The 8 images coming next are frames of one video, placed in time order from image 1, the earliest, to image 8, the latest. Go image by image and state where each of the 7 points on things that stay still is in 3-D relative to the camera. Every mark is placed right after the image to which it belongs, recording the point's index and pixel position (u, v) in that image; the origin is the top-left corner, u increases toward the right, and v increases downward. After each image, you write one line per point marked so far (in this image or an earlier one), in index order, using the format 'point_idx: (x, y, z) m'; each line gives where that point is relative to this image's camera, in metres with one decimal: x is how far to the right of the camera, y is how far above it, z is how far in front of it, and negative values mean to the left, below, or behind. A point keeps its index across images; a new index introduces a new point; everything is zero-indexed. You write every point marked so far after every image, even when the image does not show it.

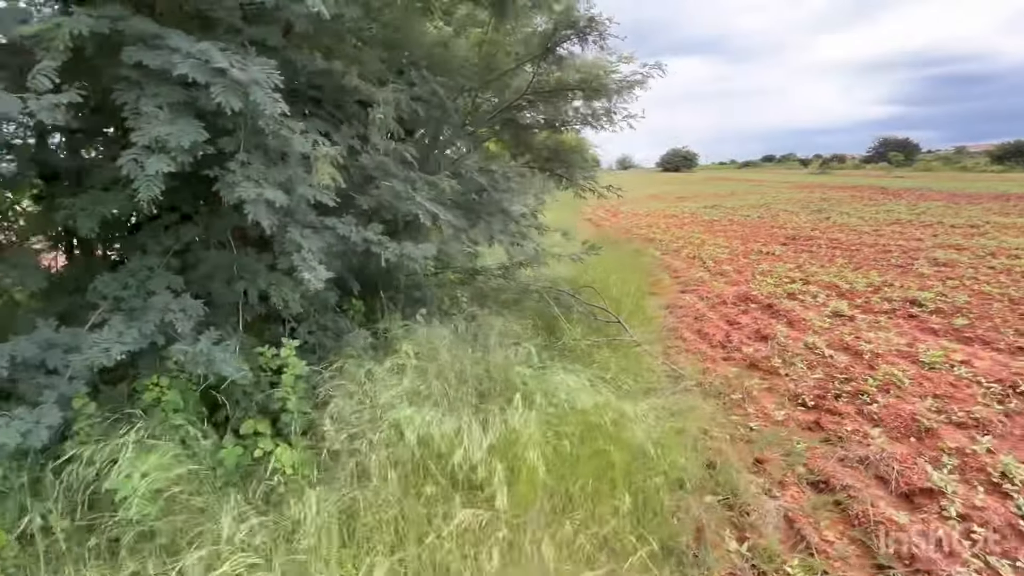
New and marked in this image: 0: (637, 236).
0: (+3.5, +1.4, +14.4) m
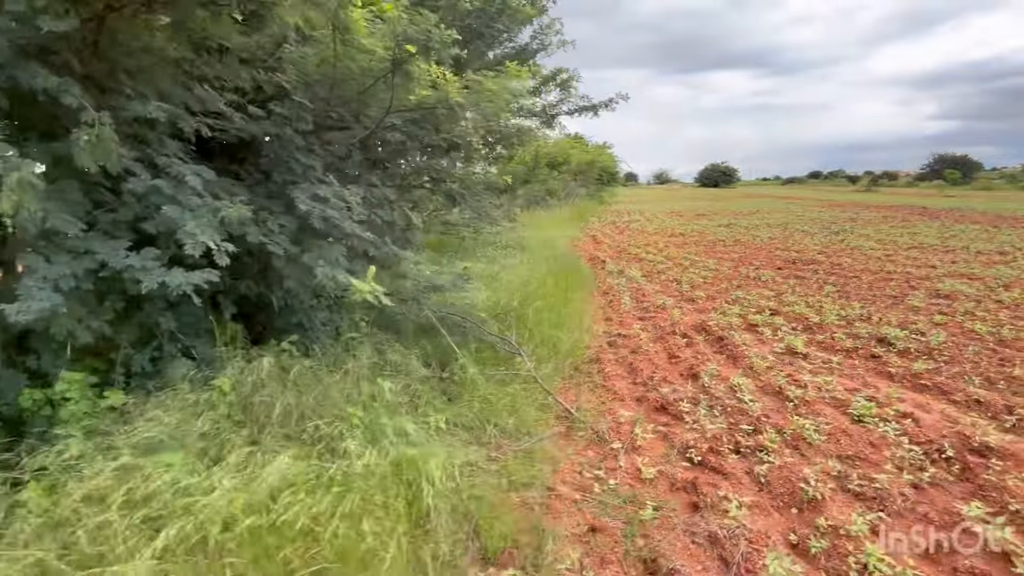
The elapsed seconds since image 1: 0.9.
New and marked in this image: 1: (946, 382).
0: (+3.1, +0.9, +13.9) m
1: (+4.4, -1.0, +5.1) m
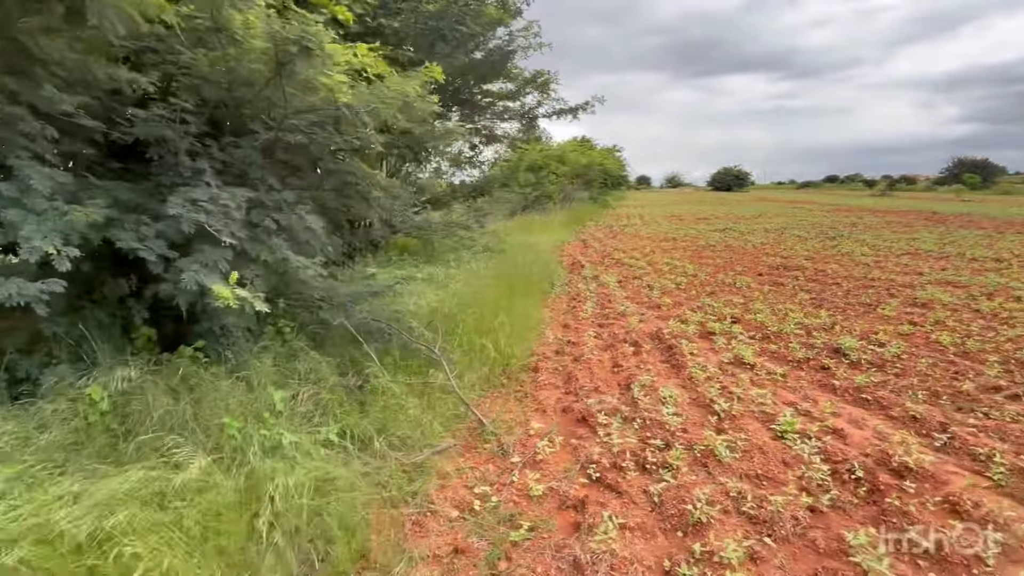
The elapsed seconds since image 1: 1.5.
0: (+2.5, +0.7, +13.7) m
1: (+3.6, -1.1, +4.9) m
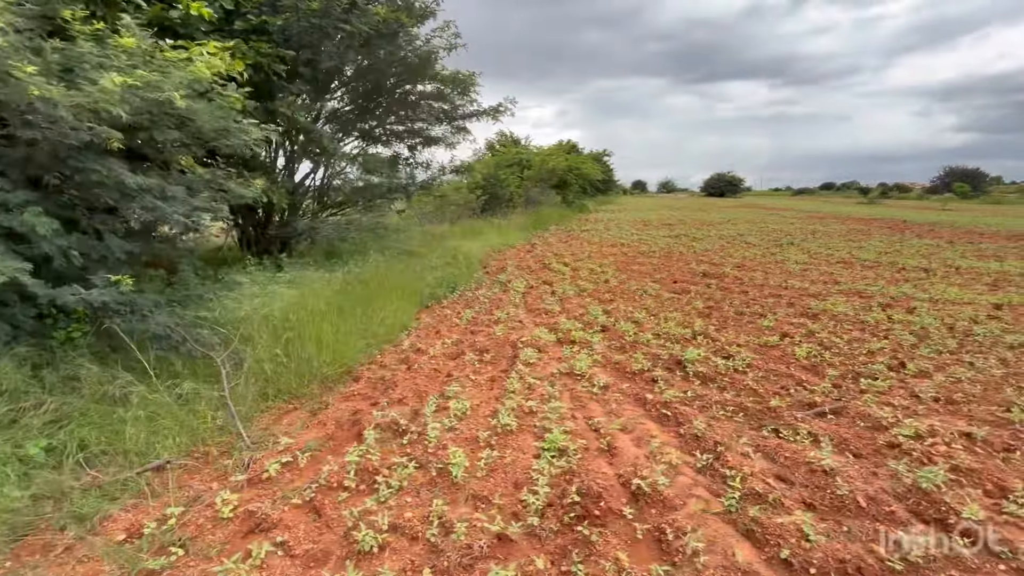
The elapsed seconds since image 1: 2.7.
0: (+0.5, +0.6, +13.5) m
1: (+1.7, -1.2, +4.7) m
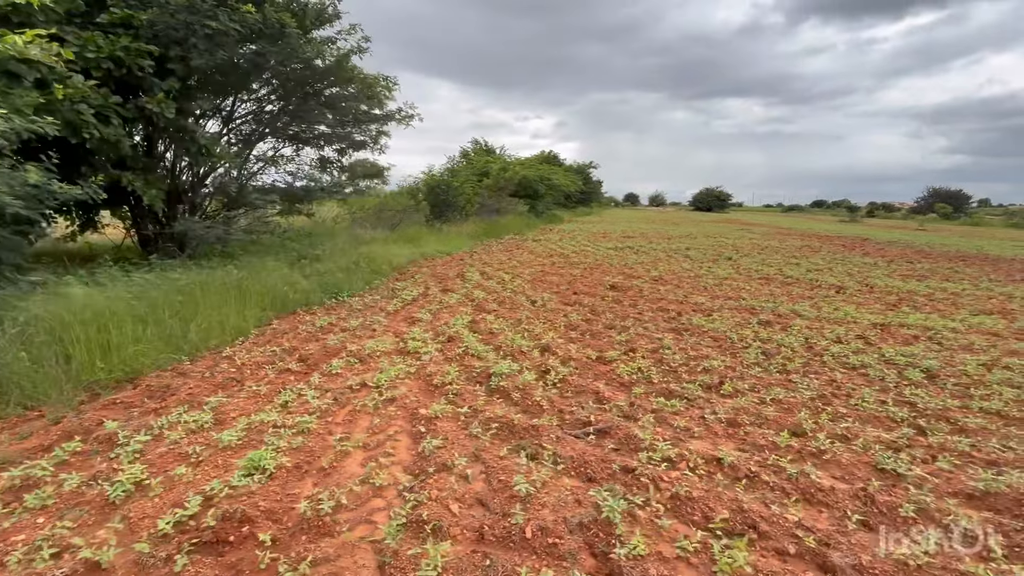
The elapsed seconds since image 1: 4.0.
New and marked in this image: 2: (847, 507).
0: (-1.8, +0.4, +13.3) m
1: (-0.5, -1.2, +4.5) m
2: (+2.3, -1.5, +3.5) m
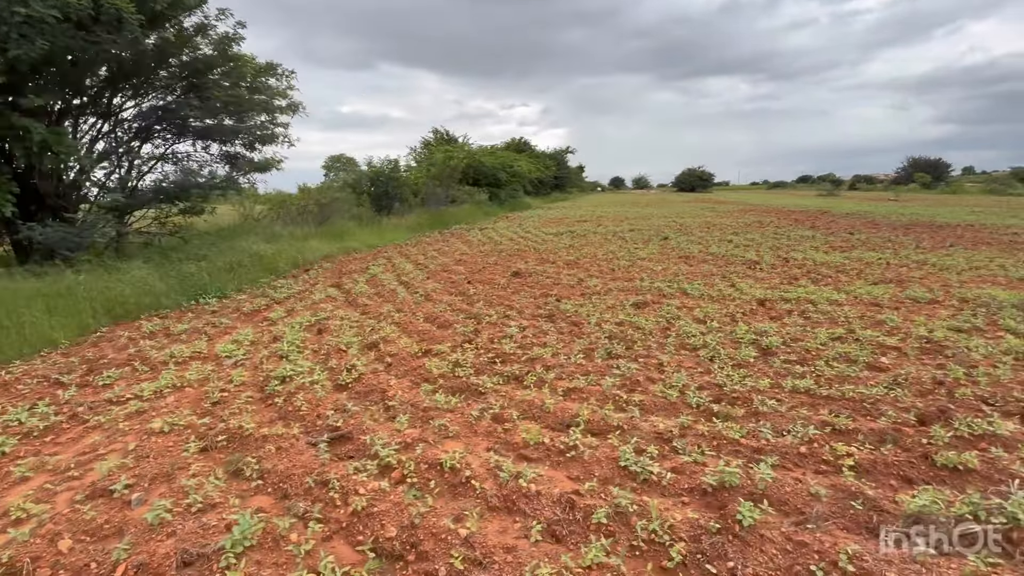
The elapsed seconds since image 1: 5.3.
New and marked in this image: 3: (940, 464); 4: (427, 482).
0: (-4.2, +0.5, +12.8) m
1: (-2.7, -1.2, +4.0) m
2: (+0.2, -1.4, +3.1) m
3: (+3.1, -1.3, +3.6) m
4: (-0.6, -1.3, +3.5) m
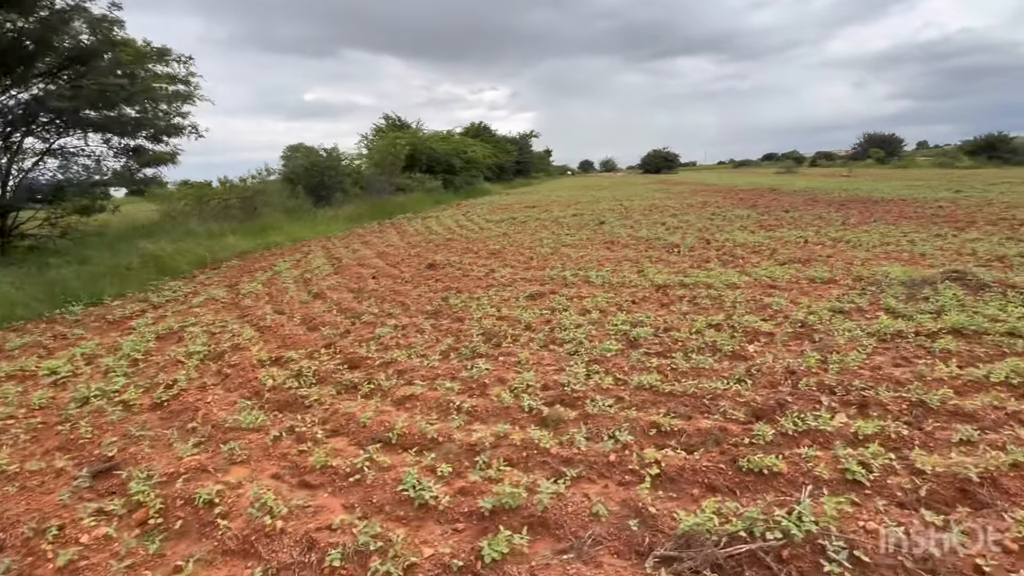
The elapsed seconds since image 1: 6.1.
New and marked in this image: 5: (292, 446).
0: (-6.2, +0.5, +12.1) m
1: (-4.2, -1.4, +3.5) m
2: (-1.3, -1.5, +2.7) m
3: (+1.6, -1.2, +3.3) m
4: (-2.1, -1.4, +3.1) m
5: (-1.7, -1.2, +3.9) m
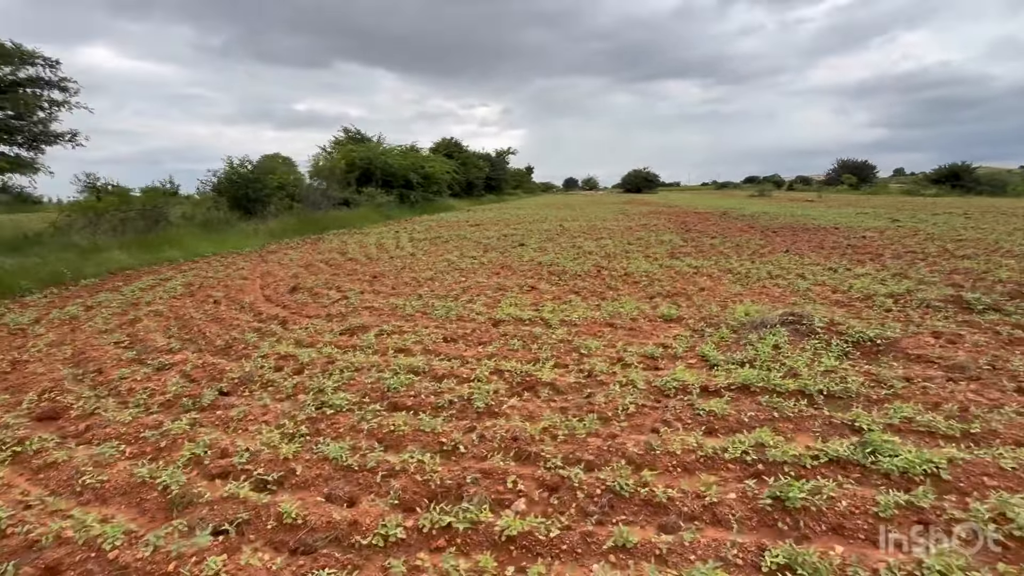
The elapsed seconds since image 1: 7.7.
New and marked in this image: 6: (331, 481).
0: (-9.0, 0.0, +11.2) m
1: (-6.8, -1.6, +2.6) m
2: (-3.8, -1.8, +1.9) m
3: (-1.0, -1.6, +2.6) m
4: (-4.6, -1.7, +2.2) m
5: (-4.3, -1.5, +3.1) m
6: (-1.3, -1.4, +3.6) m
